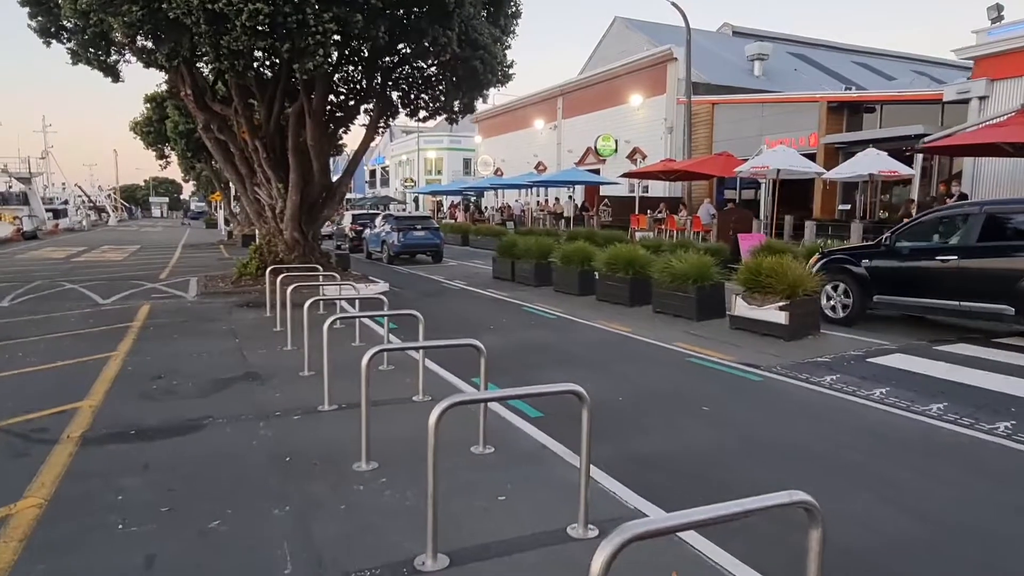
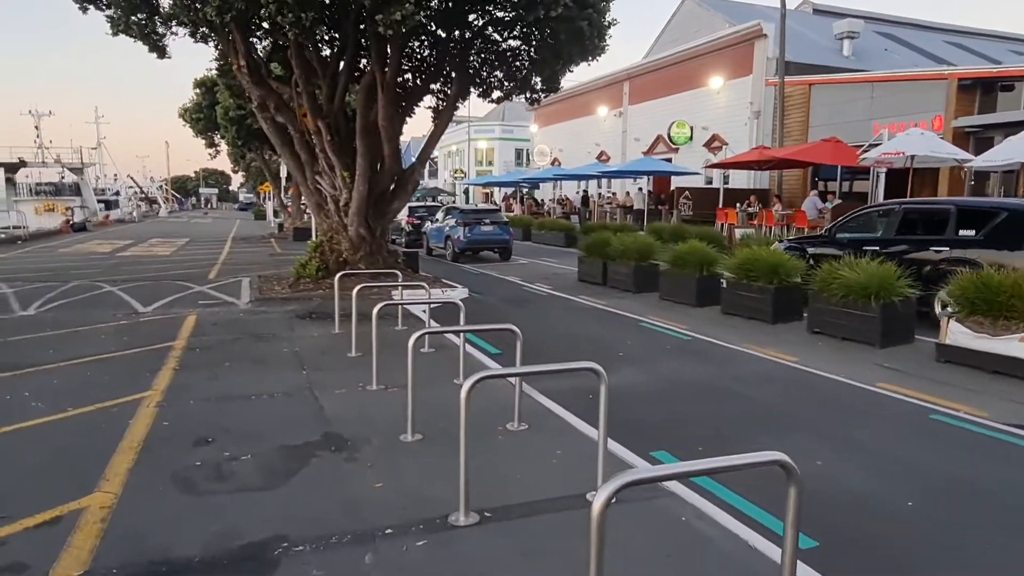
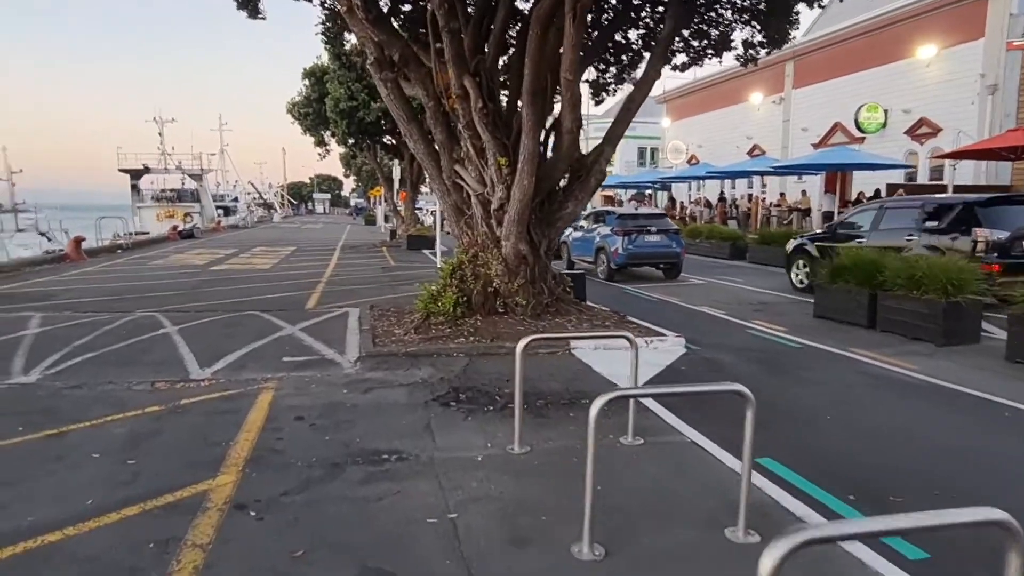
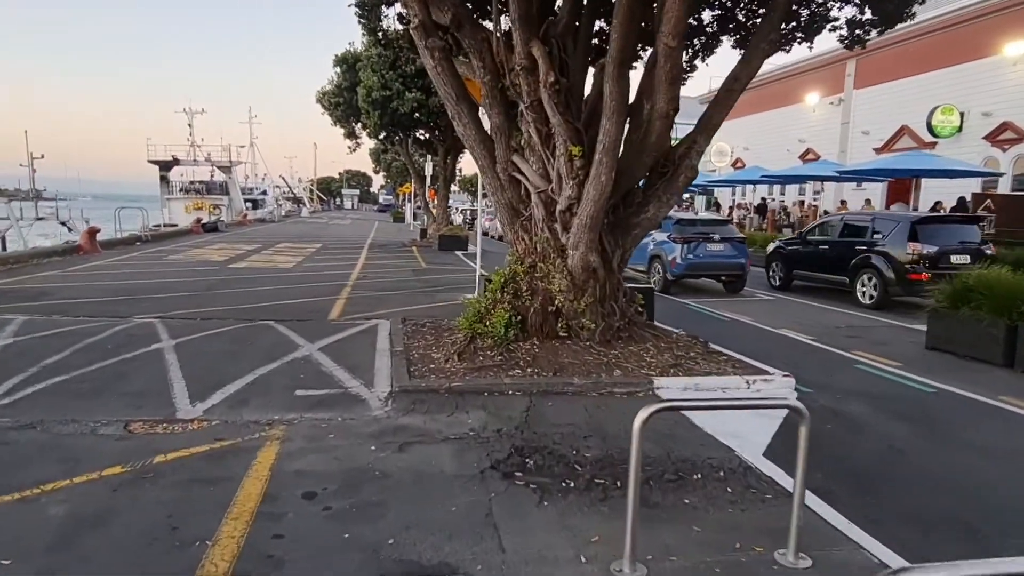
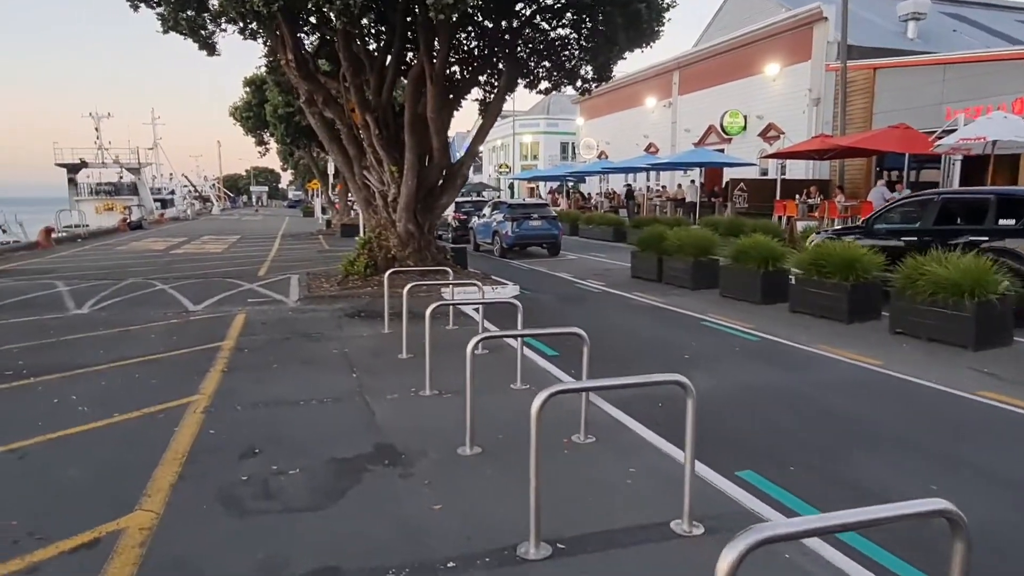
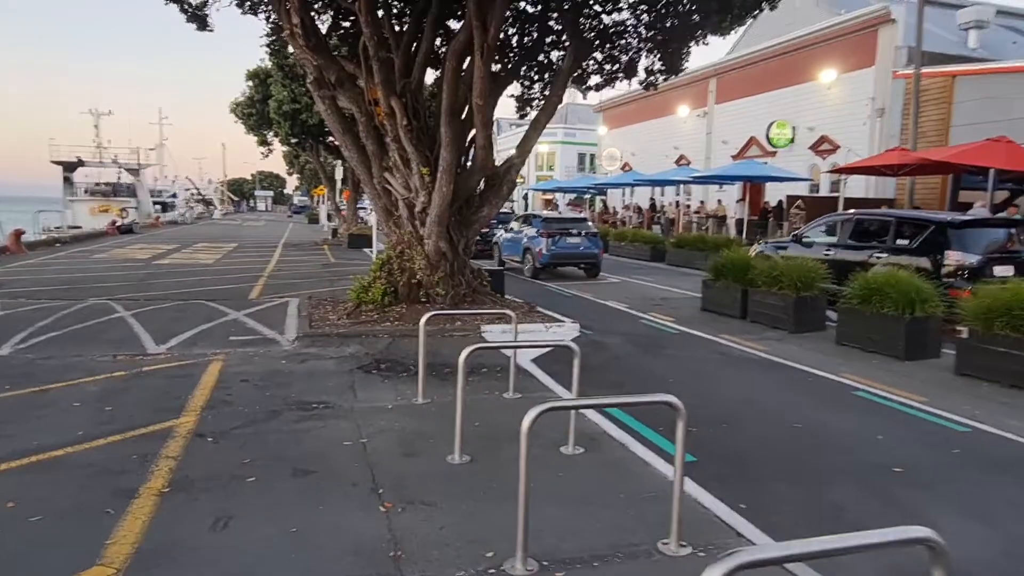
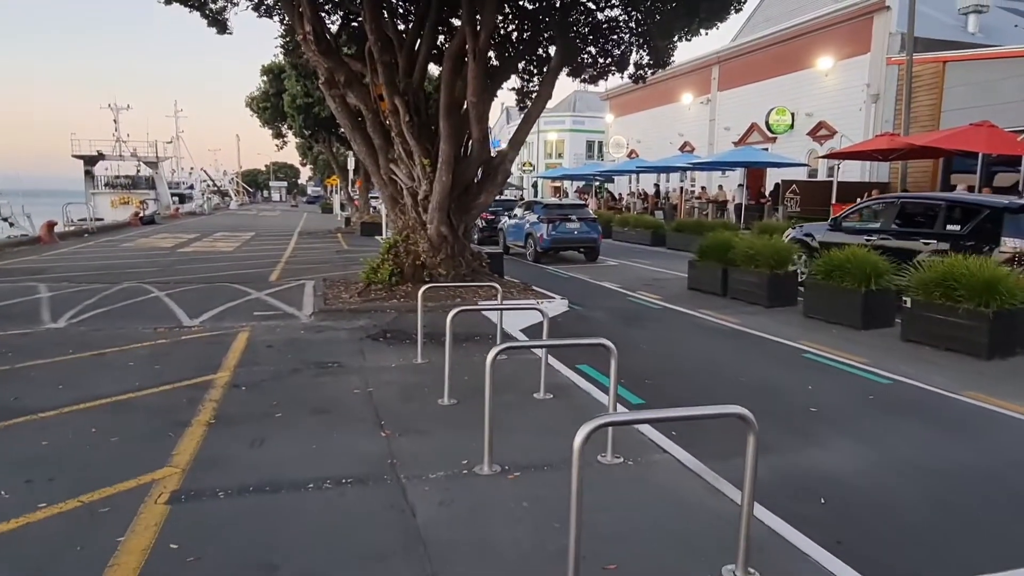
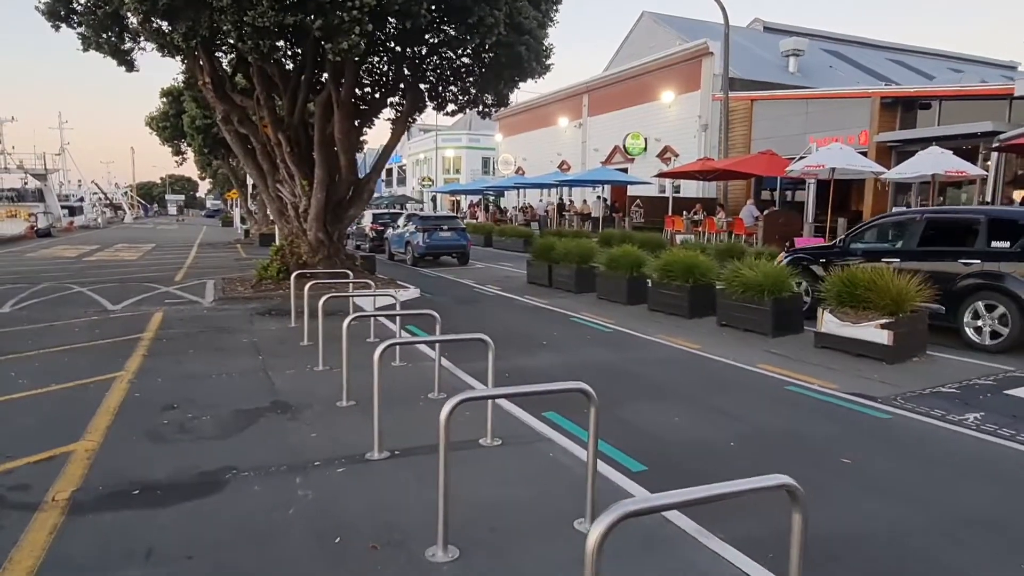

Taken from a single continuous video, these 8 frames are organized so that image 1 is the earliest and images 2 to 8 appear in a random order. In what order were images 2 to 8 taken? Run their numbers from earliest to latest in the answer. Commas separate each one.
8, 2, 5, 7, 6, 3, 4
